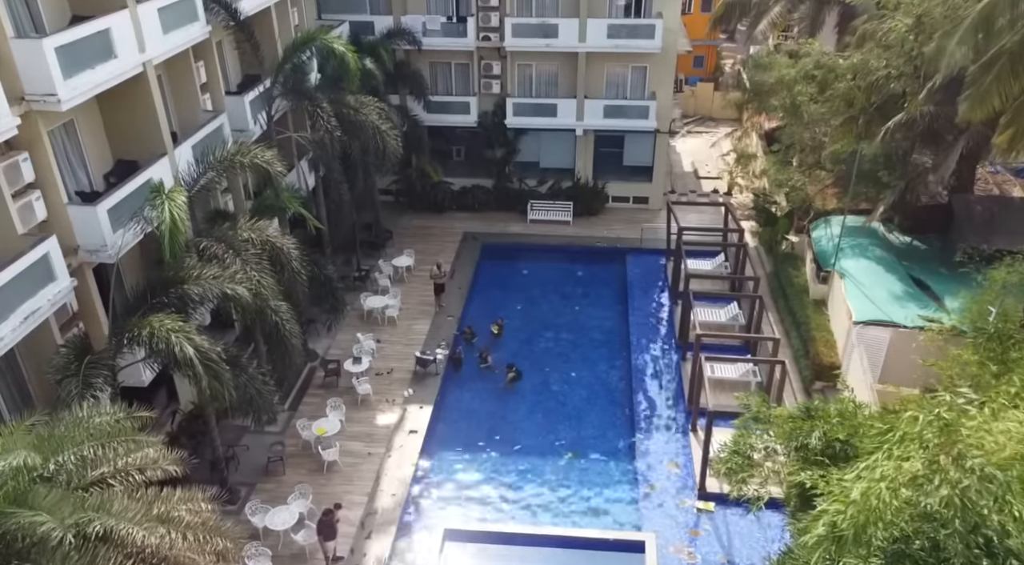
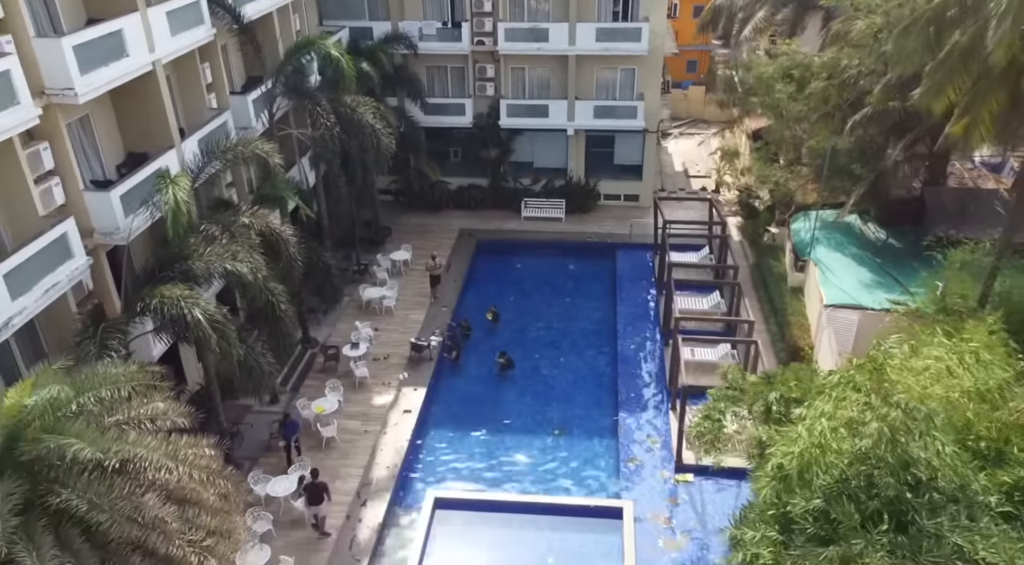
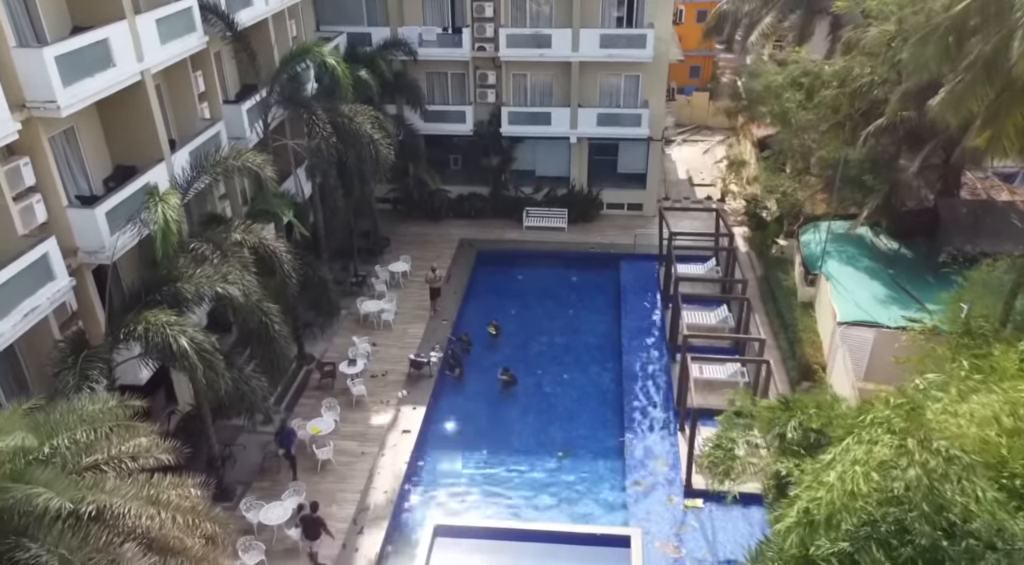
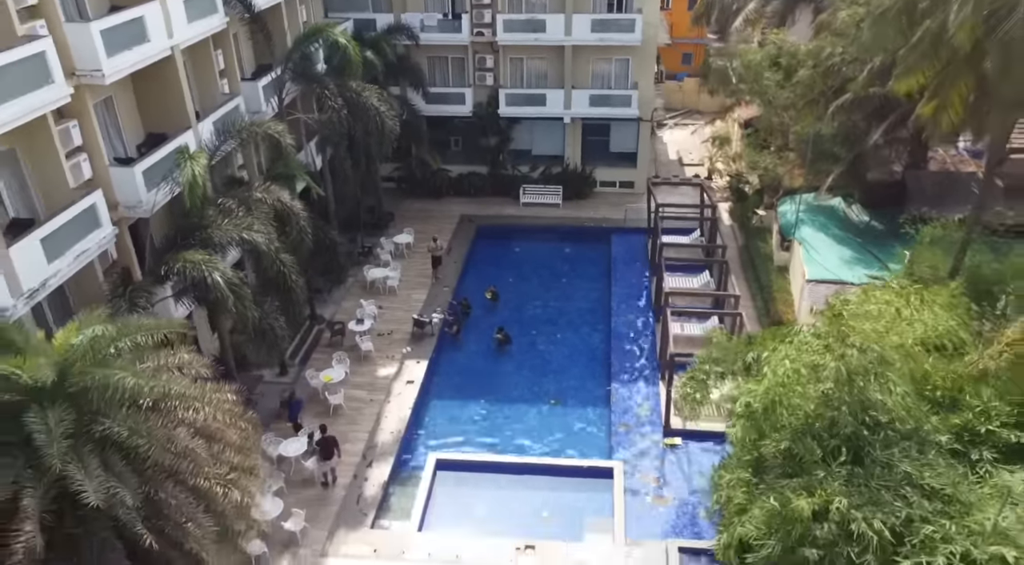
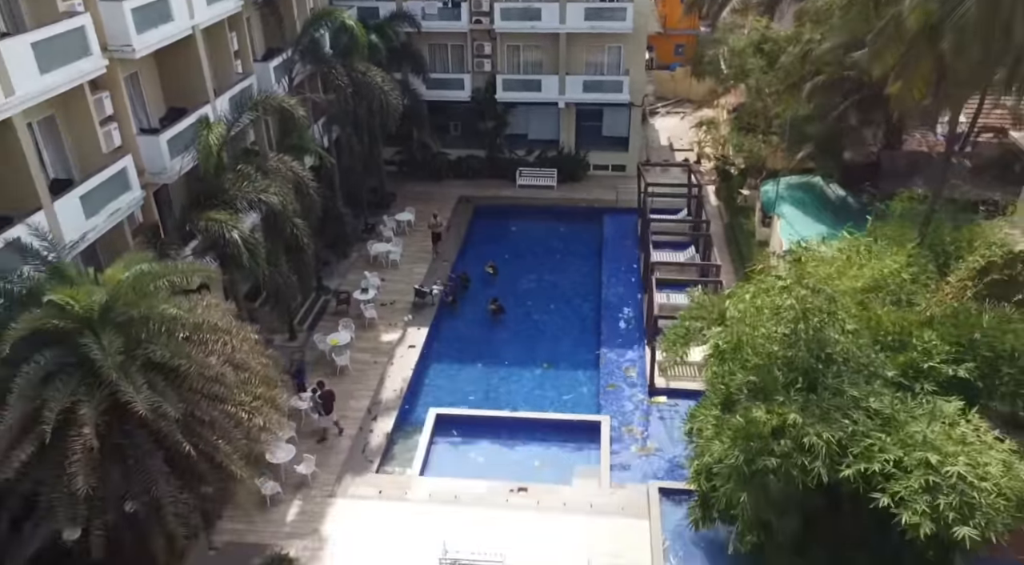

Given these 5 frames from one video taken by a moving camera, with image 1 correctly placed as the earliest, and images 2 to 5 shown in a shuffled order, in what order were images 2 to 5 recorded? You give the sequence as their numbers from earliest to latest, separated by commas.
3, 2, 4, 5
